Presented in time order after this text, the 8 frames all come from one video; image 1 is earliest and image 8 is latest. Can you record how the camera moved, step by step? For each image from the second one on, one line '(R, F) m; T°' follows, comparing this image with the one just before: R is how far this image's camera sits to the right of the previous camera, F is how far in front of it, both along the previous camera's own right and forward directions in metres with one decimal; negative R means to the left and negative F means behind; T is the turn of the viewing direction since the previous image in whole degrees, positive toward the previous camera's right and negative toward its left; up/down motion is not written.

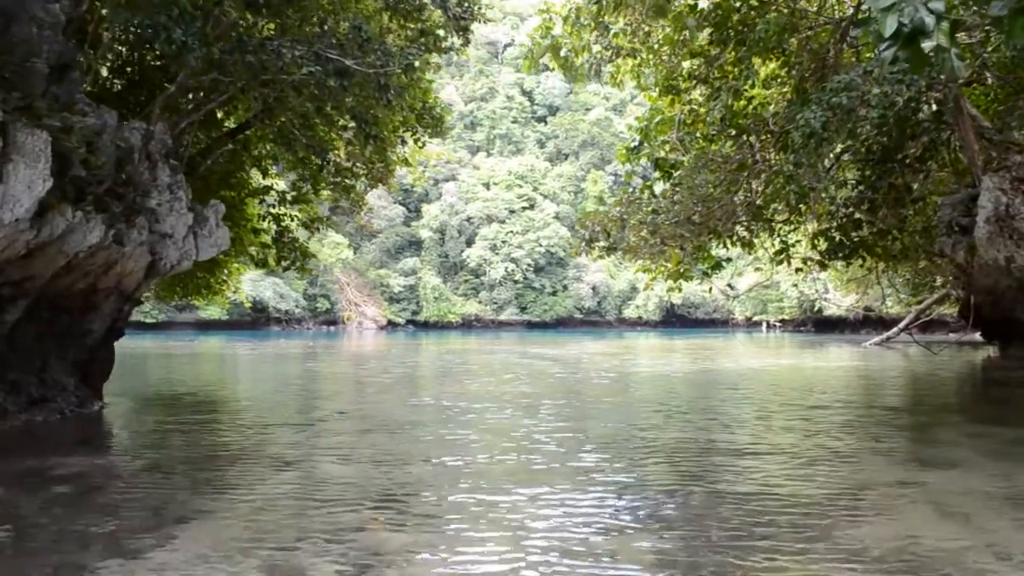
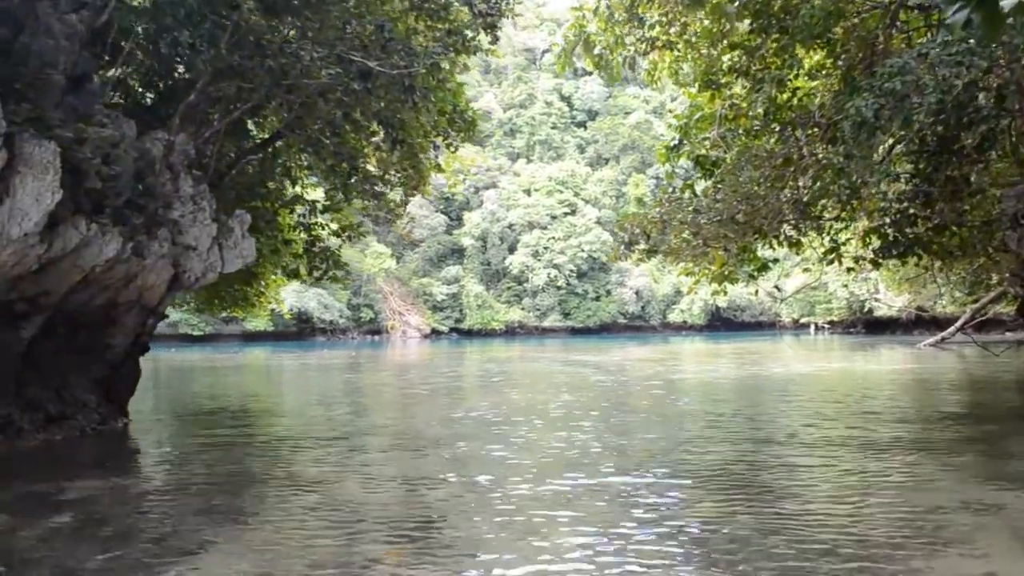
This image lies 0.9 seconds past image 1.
(+0.1, +0.4) m; -3°
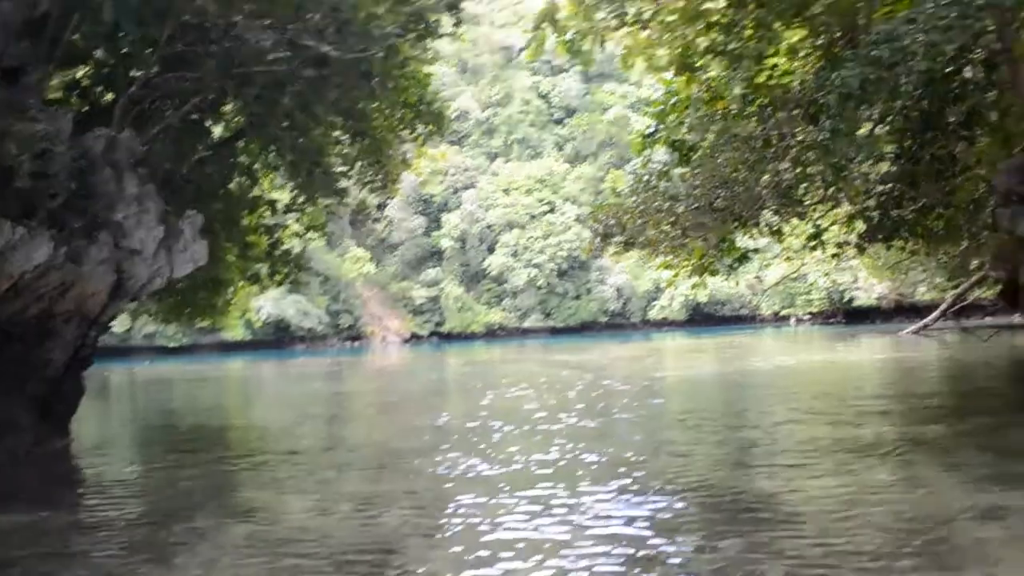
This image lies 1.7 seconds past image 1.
(+0.1, +0.6) m; +1°
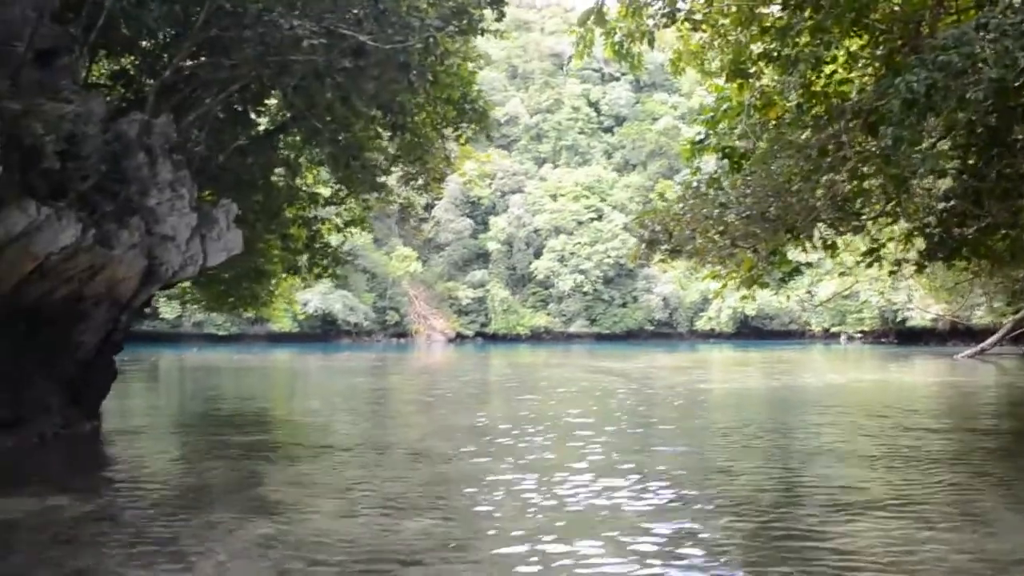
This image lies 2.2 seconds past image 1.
(+0.1, +0.3) m; -3°
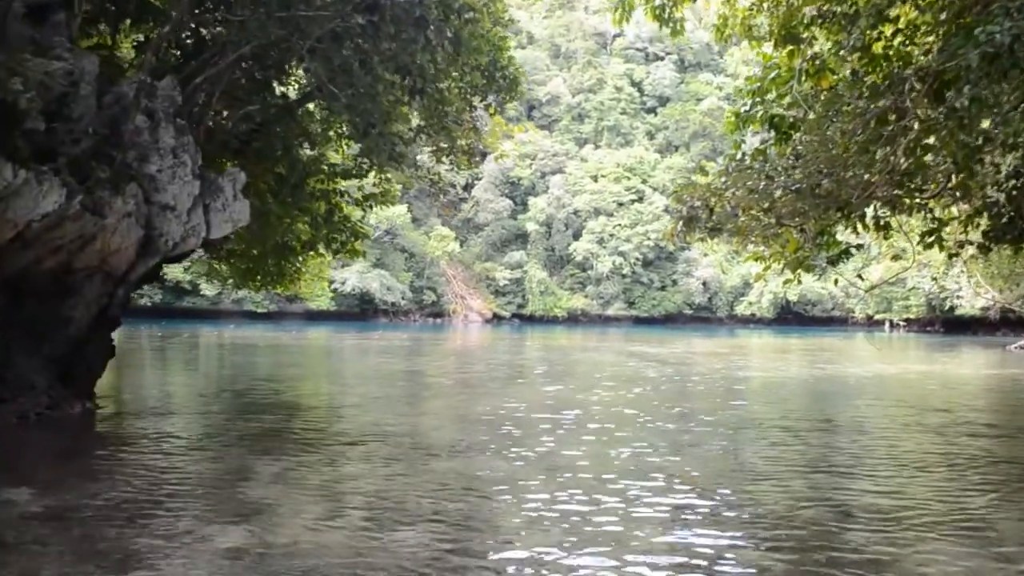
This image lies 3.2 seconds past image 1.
(+0.1, +0.7) m; -2°
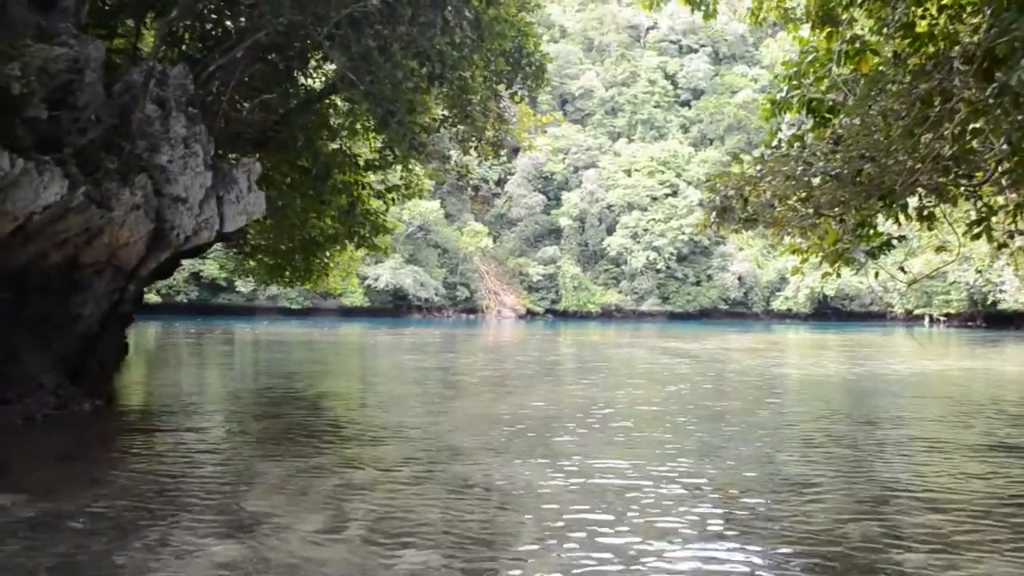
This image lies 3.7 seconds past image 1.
(+0.1, +0.4) m; -2°
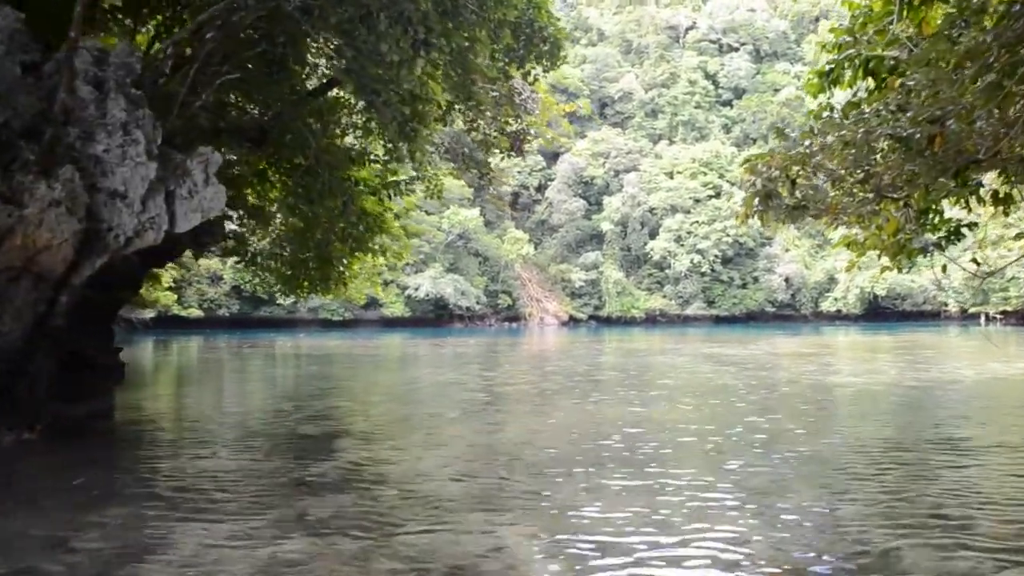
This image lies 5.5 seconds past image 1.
(+0.3, +1.3) m; -3°
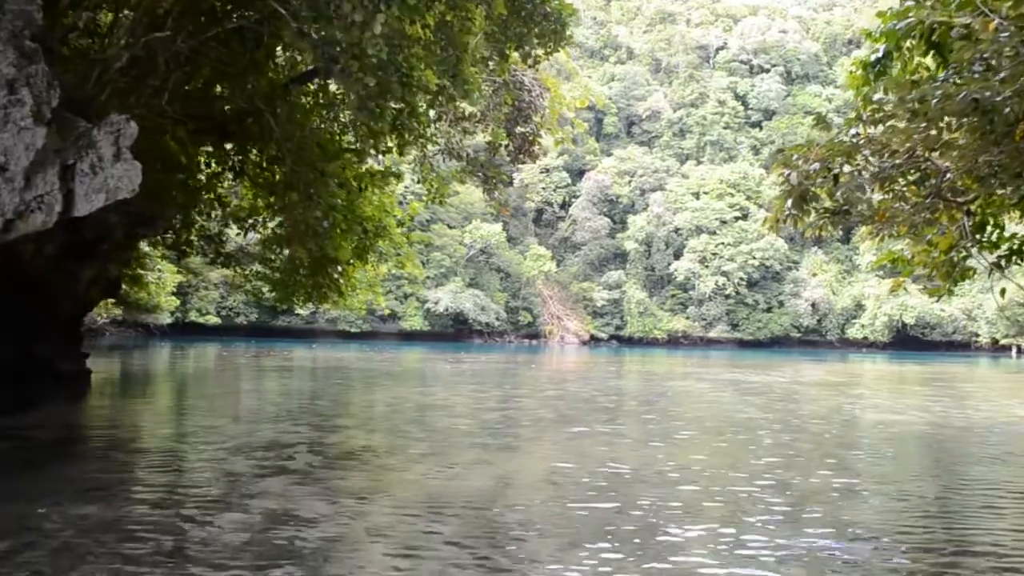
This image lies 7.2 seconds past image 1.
(+0.3, +1.3) m; -1°
